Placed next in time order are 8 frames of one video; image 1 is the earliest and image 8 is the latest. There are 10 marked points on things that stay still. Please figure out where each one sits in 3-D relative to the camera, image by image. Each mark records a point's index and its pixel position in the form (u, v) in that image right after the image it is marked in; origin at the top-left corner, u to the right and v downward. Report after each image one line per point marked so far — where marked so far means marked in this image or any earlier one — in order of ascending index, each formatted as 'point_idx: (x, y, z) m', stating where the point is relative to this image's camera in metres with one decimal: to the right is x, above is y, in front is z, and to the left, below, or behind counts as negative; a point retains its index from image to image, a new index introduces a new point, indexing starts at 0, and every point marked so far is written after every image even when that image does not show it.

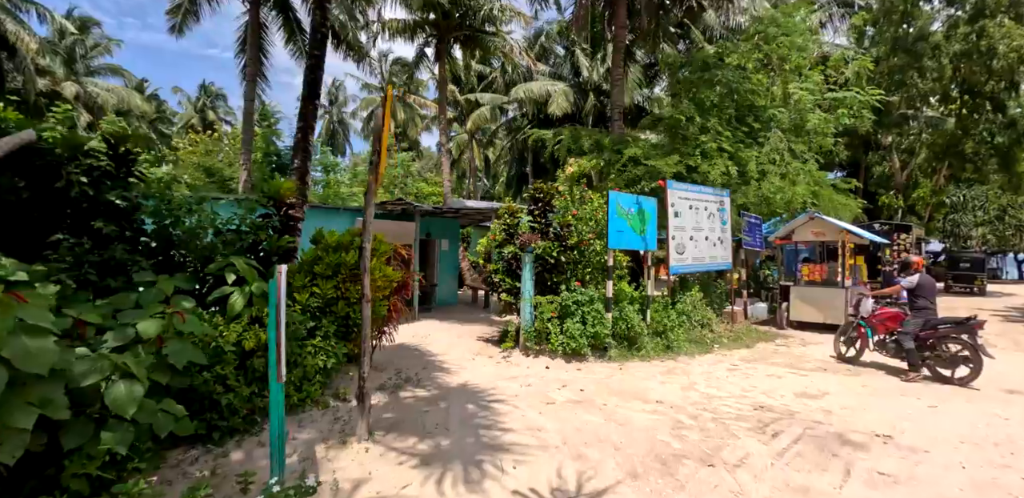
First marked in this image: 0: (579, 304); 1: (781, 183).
0: (+1.5, -1.2, +9.9) m
1: (+7.7, +1.8, +13.0) m
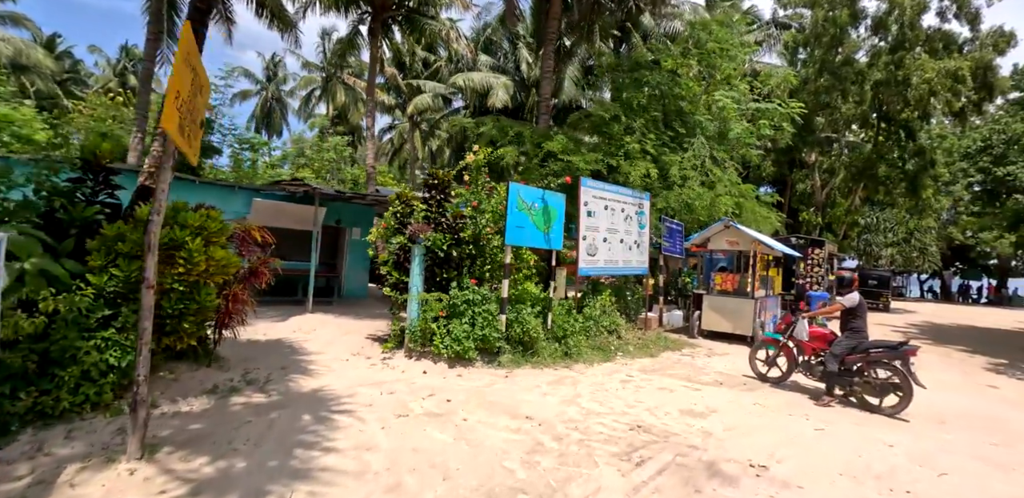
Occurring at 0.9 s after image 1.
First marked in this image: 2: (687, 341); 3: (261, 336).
0: (-0.8, -1.1, +8.8) m
1: (+5.2, +1.6, +12.6) m
2: (+4.0, -2.1, +10.5) m
3: (-6.0, -2.1, +10.9) m
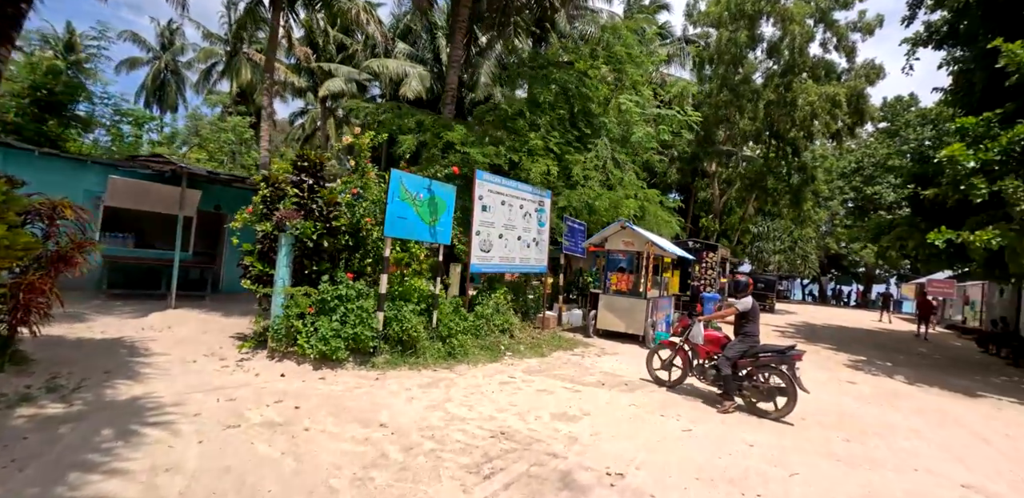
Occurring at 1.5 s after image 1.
0: (-3.0, -0.9, +7.9) m
1: (+2.5, +1.6, +12.6) m
2: (+1.5, -2.1, +10.3) m
3: (-8.5, -1.7, +9.2) m
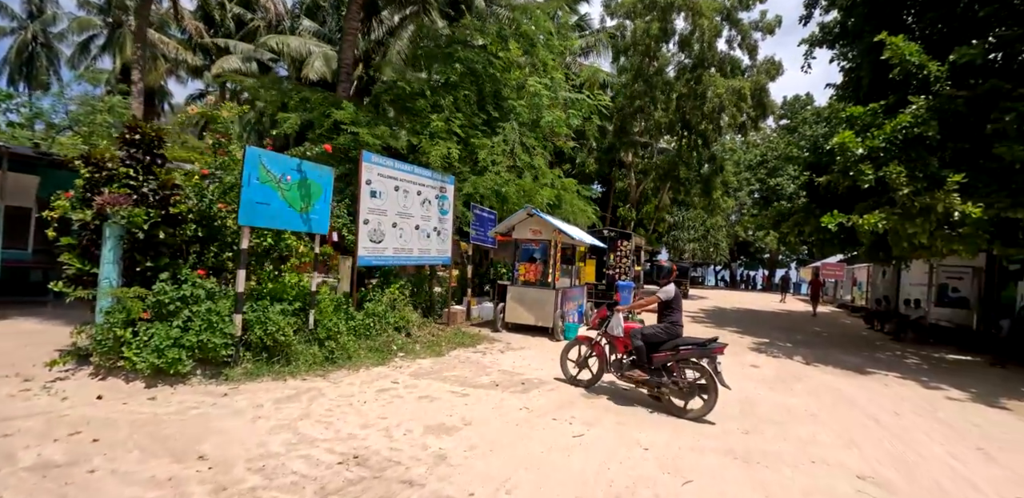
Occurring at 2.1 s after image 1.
0: (-4.7, -0.7, +6.5) m
1: (0.0, +1.9, +11.9) m
2: (-0.6, -1.8, +9.6) m
3: (-10.3, -1.7, +7.0) m
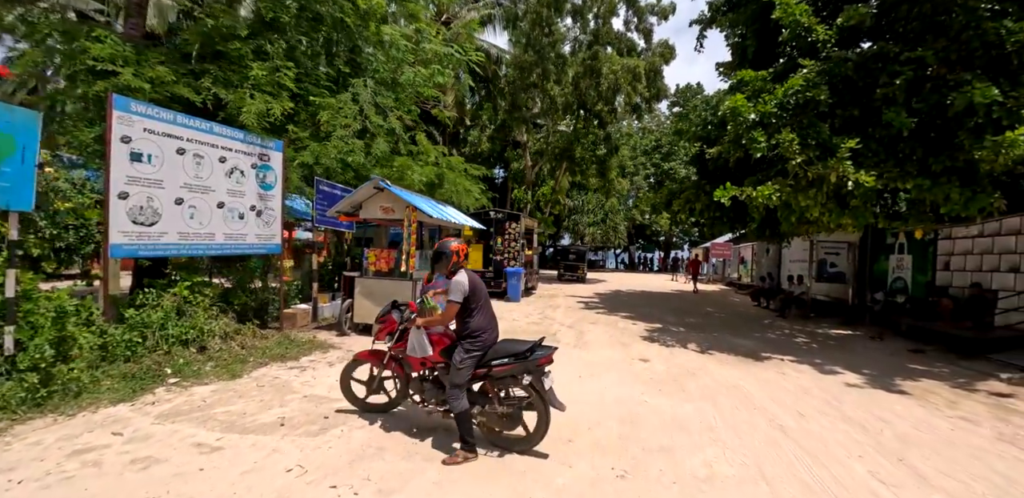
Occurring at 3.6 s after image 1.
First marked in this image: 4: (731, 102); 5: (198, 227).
0: (-6.6, -0.6, +3.6) m
1: (-3.1, +2.2, +9.7) m
2: (-3.1, -1.5, +7.4) m
3: (-12.2, -1.7, +3.1) m
4: (+3.9, +2.6, +8.1) m
5: (-4.7, +0.3, +6.8) m
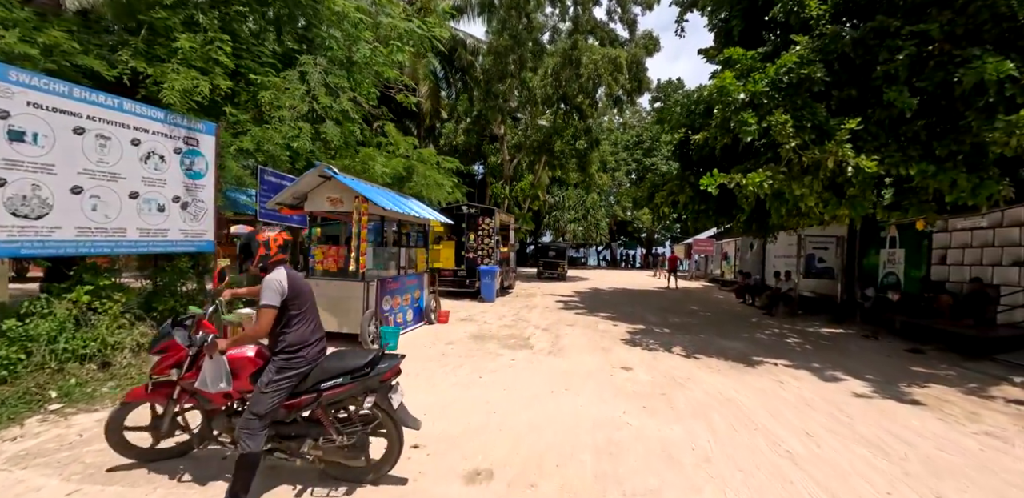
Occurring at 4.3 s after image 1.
0: (-7.0, -0.6, +2.6) m
1: (-3.7, +2.3, +8.7) m
2: (-3.6, -1.5, +6.4) m
3: (-12.5, -1.7, +1.8) m
4: (+3.4, +2.7, +7.4) m
5: (-5.2, +0.4, +5.8) m
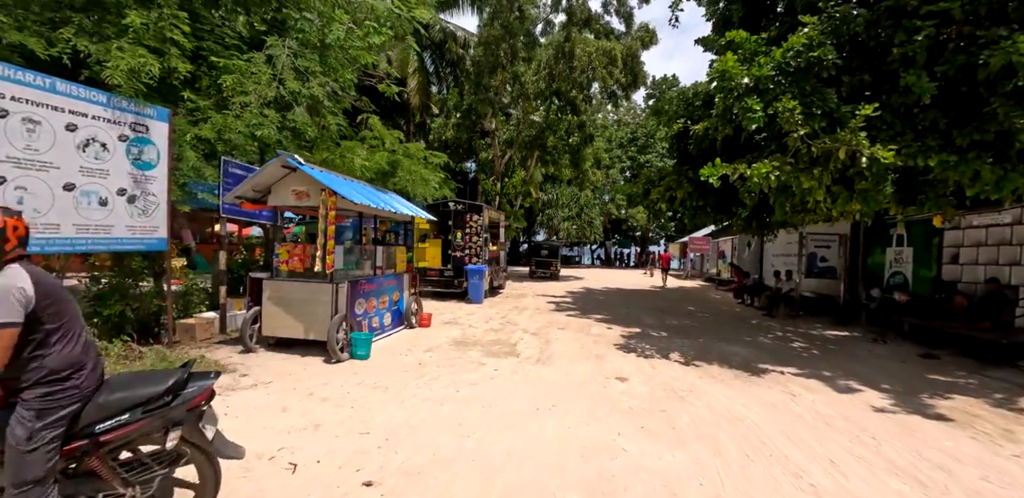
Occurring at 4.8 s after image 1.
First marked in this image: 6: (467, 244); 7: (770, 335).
0: (-7.1, -0.6, +1.9) m
1: (-3.9, +2.3, +8.1) m
2: (-3.8, -1.5, +5.8) m
3: (-12.7, -1.7, +1.1) m
4: (+3.1, +2.8, +6.8) m
5: (-5.4, +0.4, +5.1) m
6: (-1.2, +0.1, +12.1) m
7: (+5.2, -1.7, +9.1) m
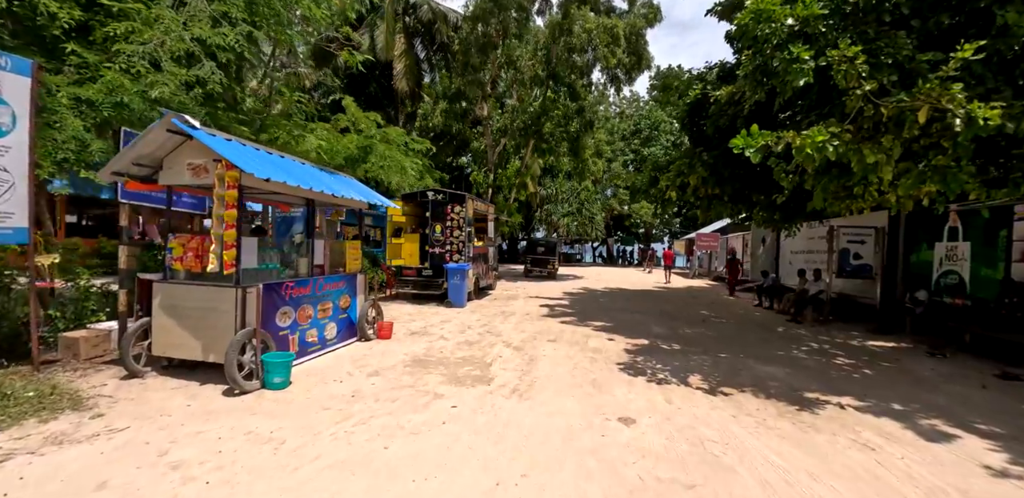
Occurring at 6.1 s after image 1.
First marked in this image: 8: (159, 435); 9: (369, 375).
0: (-7.5, -0.5, +0.4) m
1: (-4.2, +2.4, +6.6) m
2: (-4.1, -1.4, +4.3) m
3: (-13.0, -1.7, -0.4) m
4: (+2.8, +2.8, +5.2) m
5: (-5.7, +0.5, +3.6) m
6: (-1.5, +0.2, +10.6) m
7: (+4.9, -1.6, +7.6) m
8: (-2.7, -1.4, +3.5) m
9: (-1.6, -1.4, +5.0) m
